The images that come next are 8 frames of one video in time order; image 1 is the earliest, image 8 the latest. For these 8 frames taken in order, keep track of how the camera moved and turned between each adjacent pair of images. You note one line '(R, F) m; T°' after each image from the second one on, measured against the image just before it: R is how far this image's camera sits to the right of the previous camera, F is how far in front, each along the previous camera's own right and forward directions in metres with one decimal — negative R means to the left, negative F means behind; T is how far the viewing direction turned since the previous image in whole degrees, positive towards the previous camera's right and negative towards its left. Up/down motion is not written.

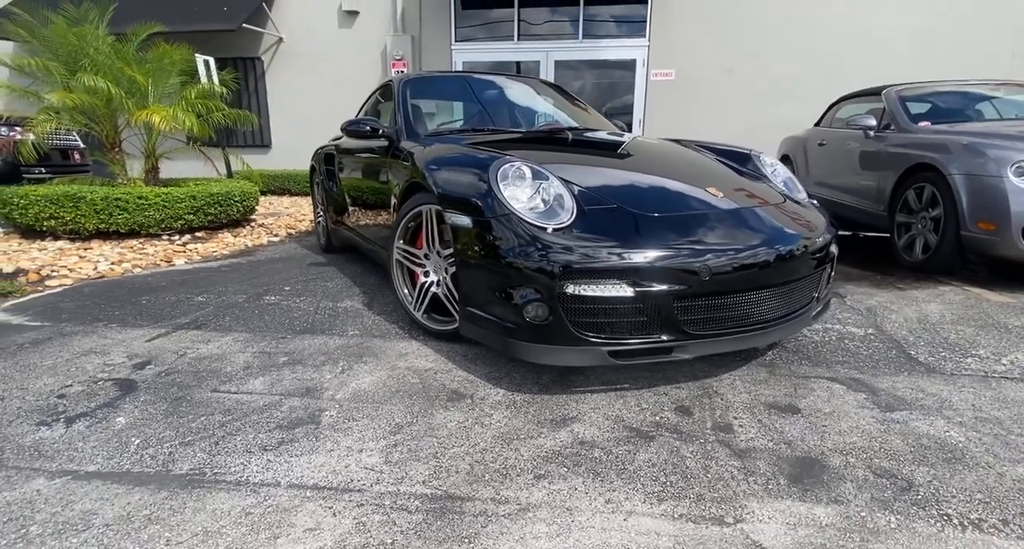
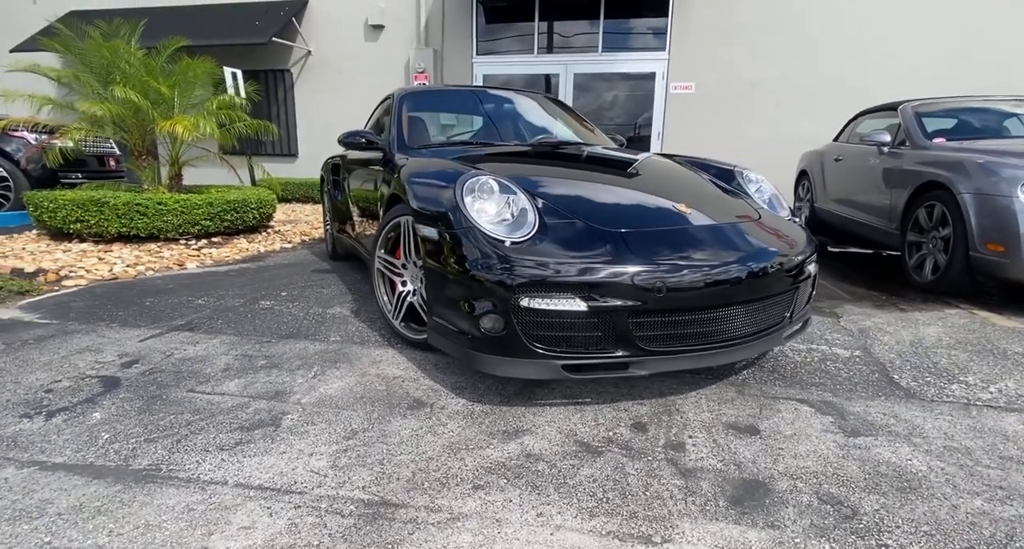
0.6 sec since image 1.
(+0.3, 0.0) m; -3°
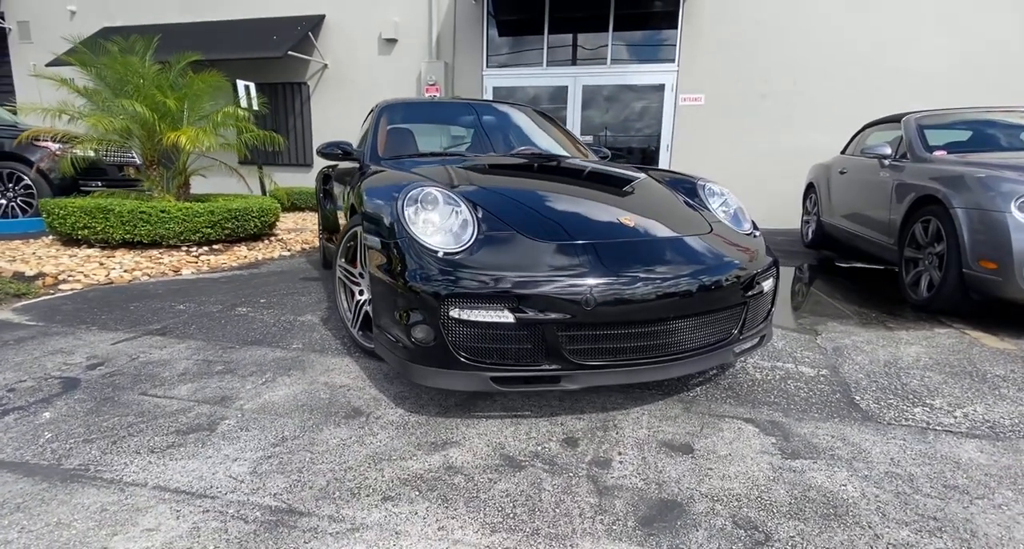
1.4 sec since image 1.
(+0.4, 0.0) m; -3°
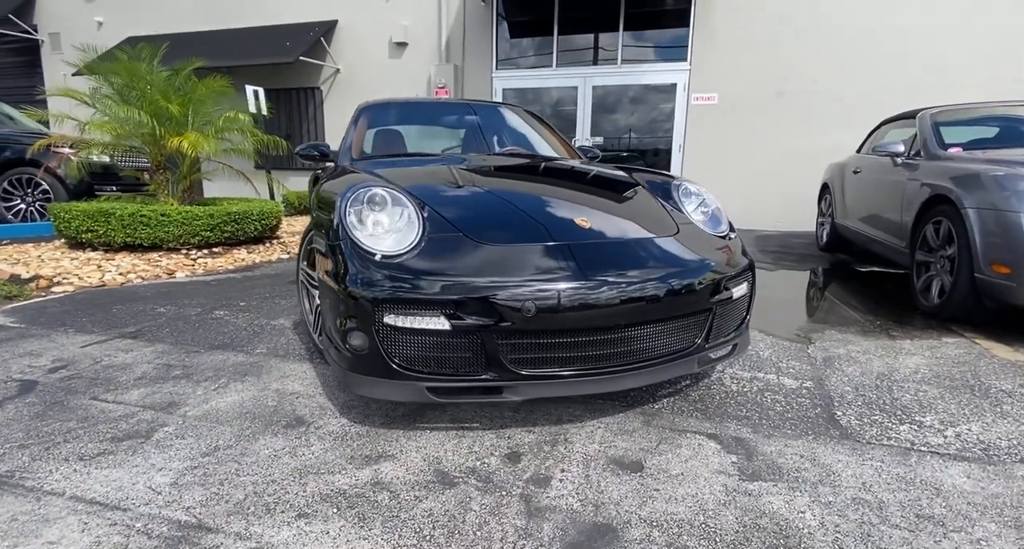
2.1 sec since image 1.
(+0.3, +0.1) m; -3°
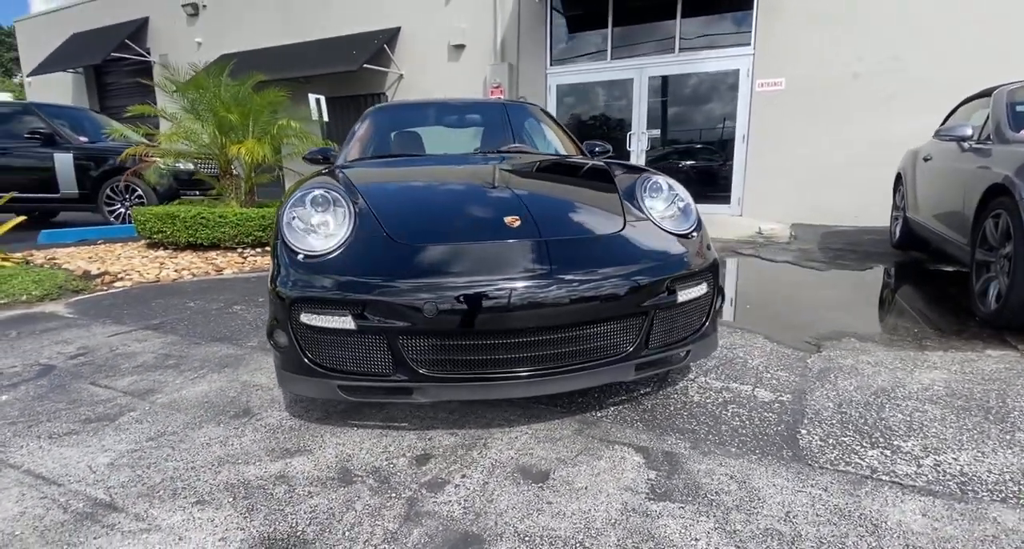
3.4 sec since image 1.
(+0.6, +0.1) m; -9°
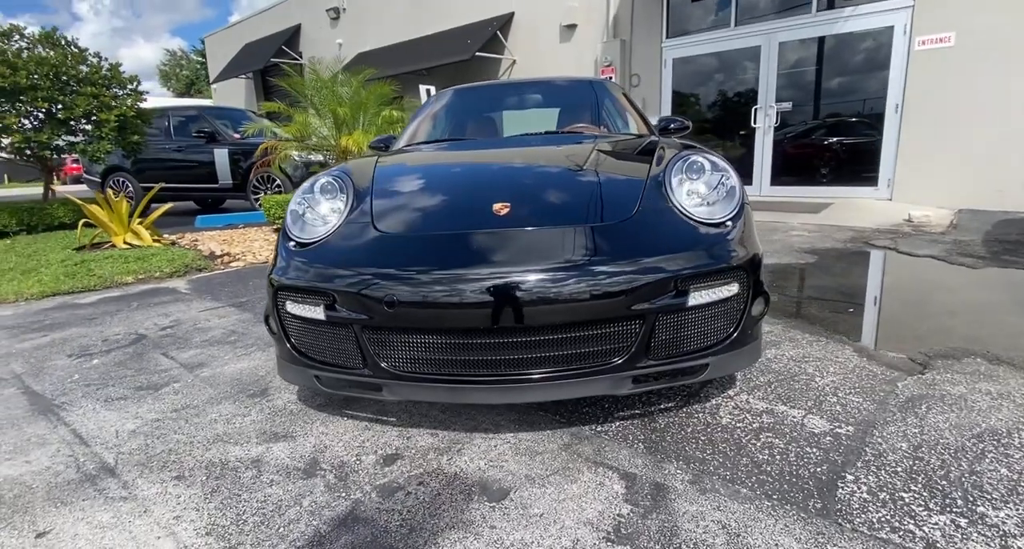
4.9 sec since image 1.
(+0.5, +0.3) m; -14°
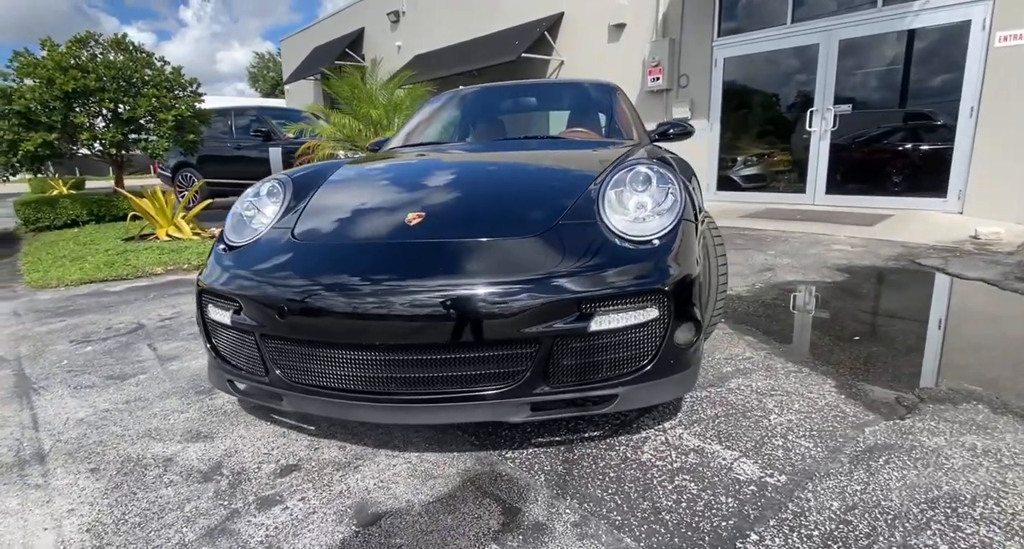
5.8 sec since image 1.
(+0.5, +0.1) m; -7°
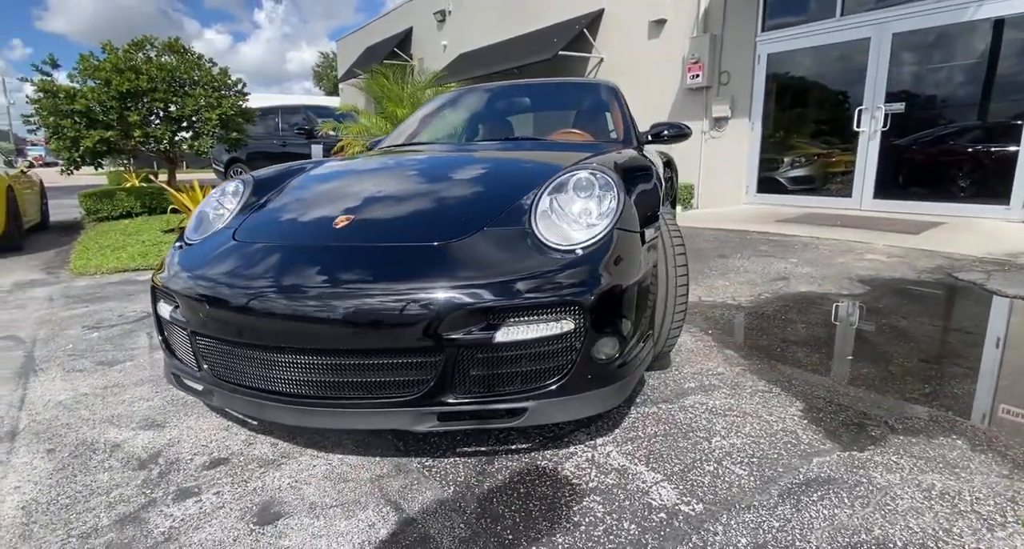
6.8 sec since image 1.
(+0.4, +0.1) m; -6°
